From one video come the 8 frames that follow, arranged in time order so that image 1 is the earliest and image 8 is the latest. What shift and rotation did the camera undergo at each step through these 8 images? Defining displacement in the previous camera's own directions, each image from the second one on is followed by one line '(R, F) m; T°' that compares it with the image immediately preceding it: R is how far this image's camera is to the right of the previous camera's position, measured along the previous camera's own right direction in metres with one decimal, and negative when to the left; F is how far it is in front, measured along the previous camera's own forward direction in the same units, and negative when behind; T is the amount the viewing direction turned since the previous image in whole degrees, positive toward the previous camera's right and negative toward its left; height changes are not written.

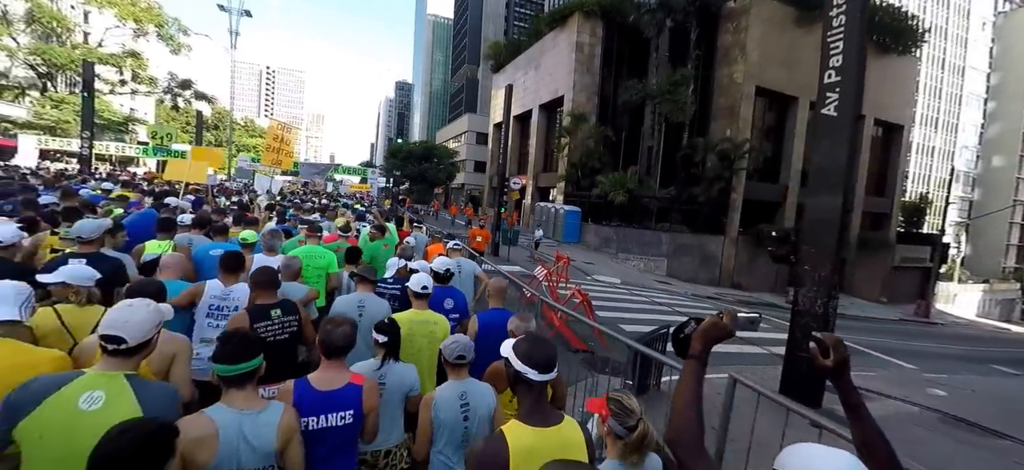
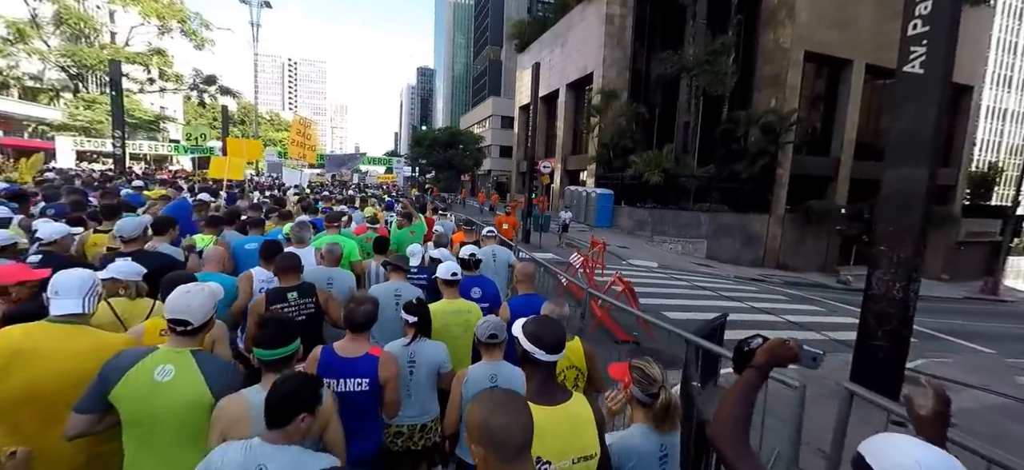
(-0.2, +0.6) m; -3°
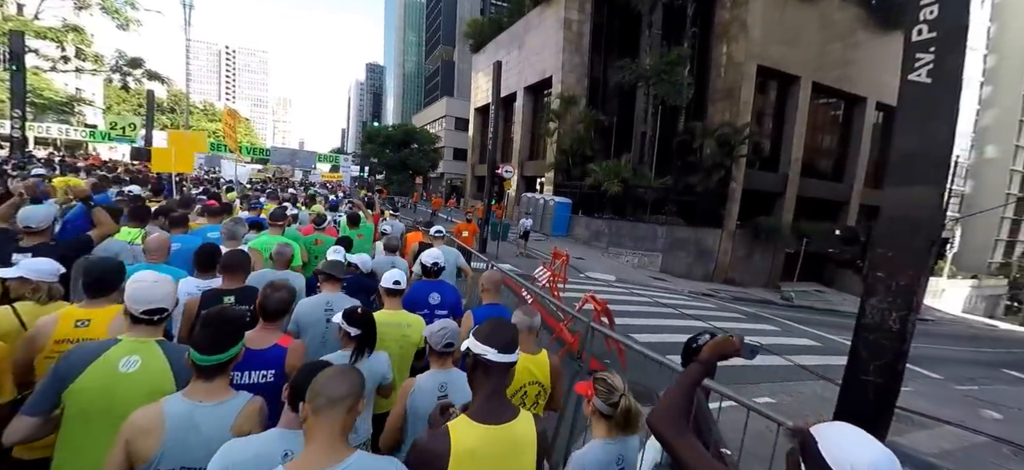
(+0.2, +0.6) m; +5°
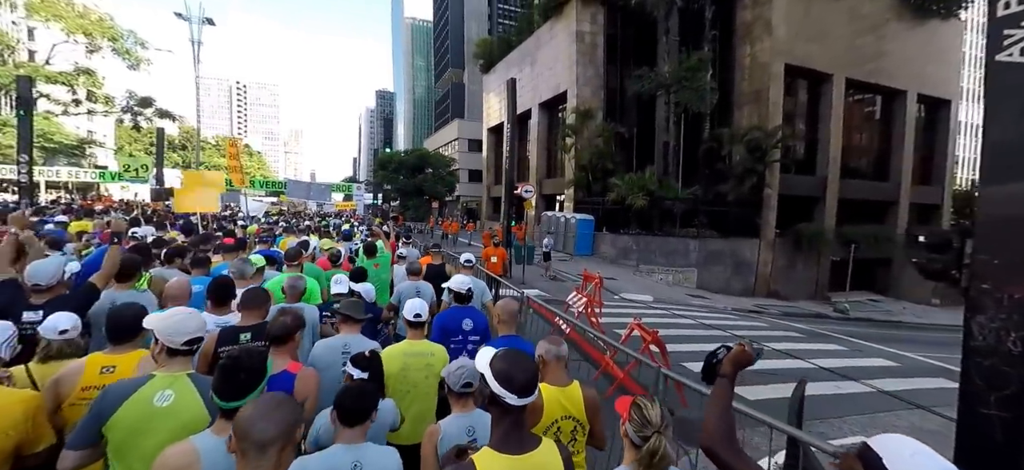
(-0.3, +0.7) m; -2°
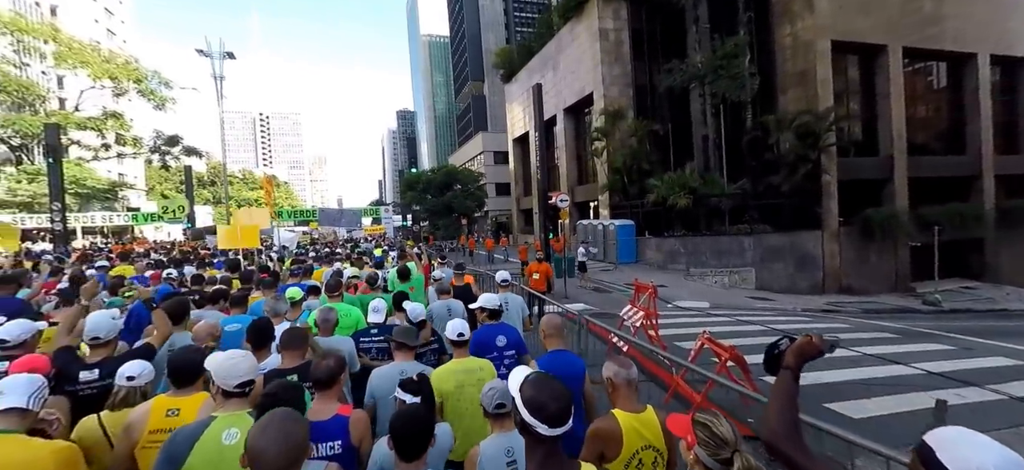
(-0.4, +0.7) m; -3°
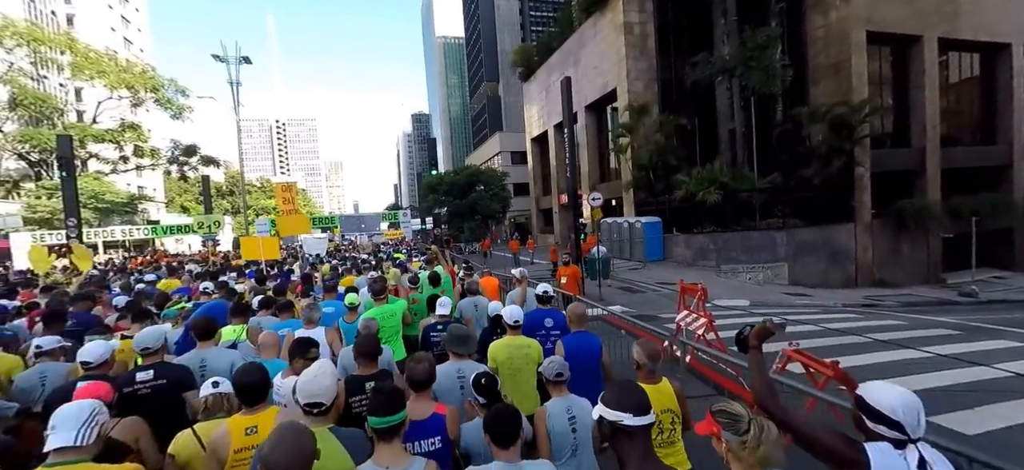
(-0.8, +0.1) m; 0°
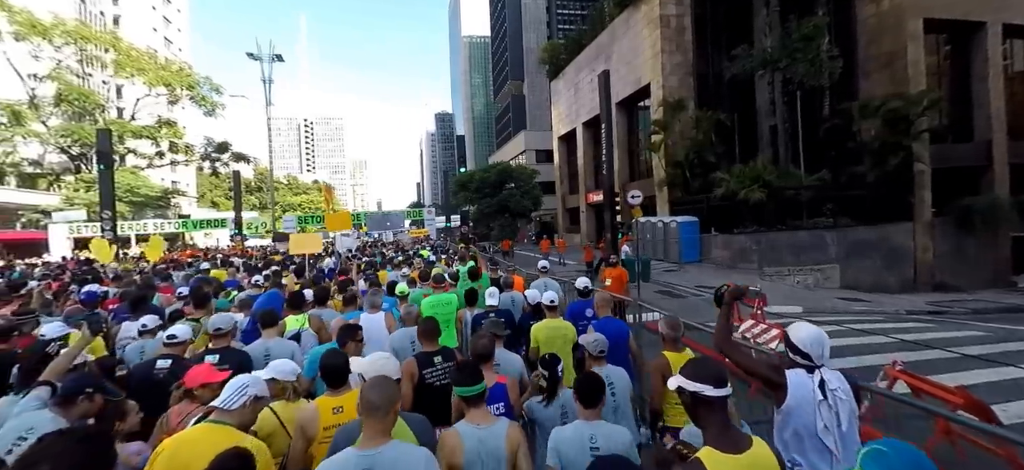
(-0.4, +0.4) m; -2°
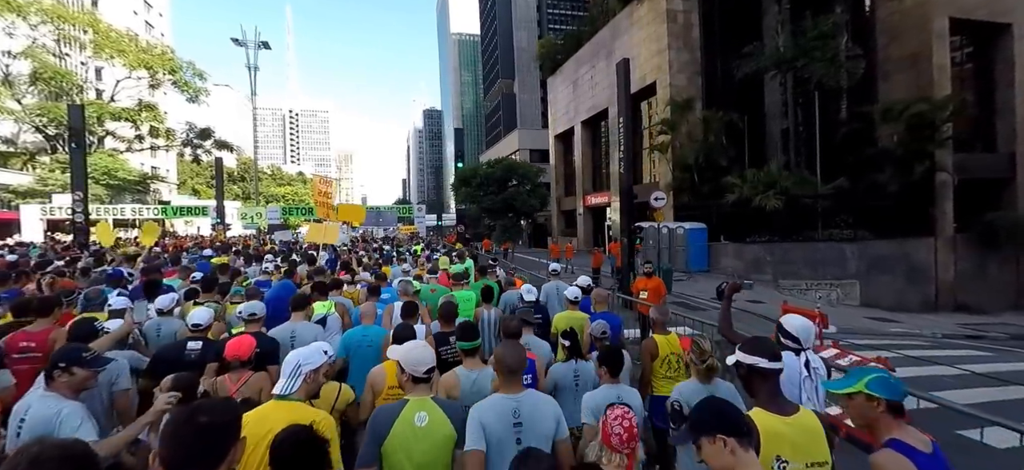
(-0.3, +1.0) m; +2°
